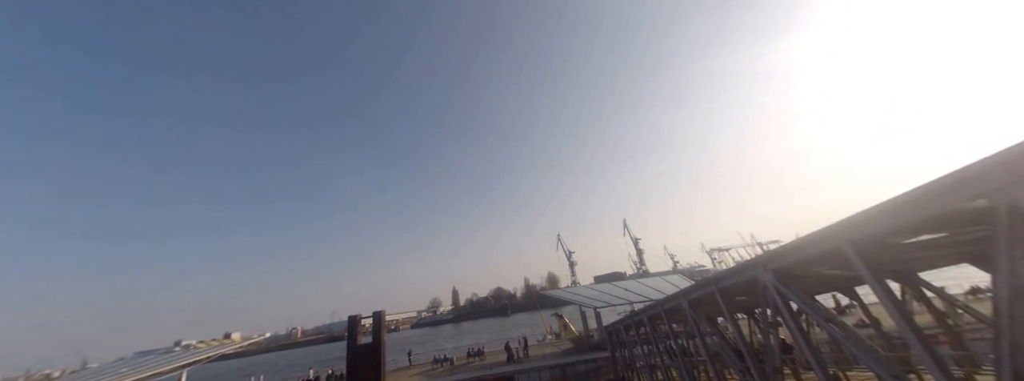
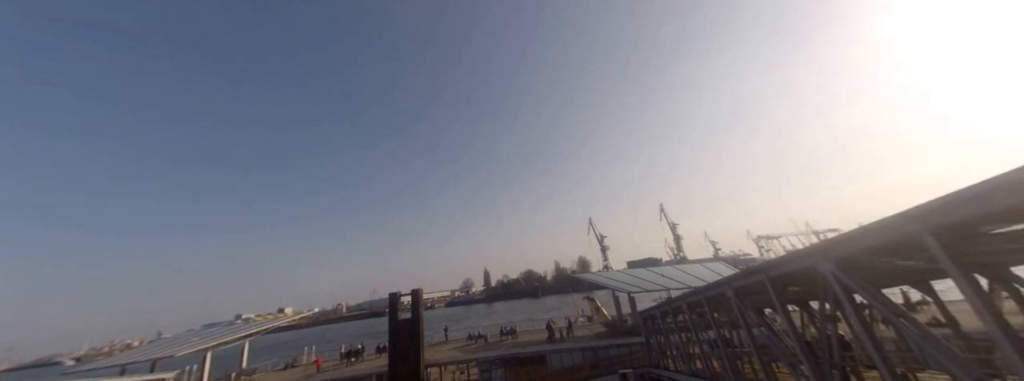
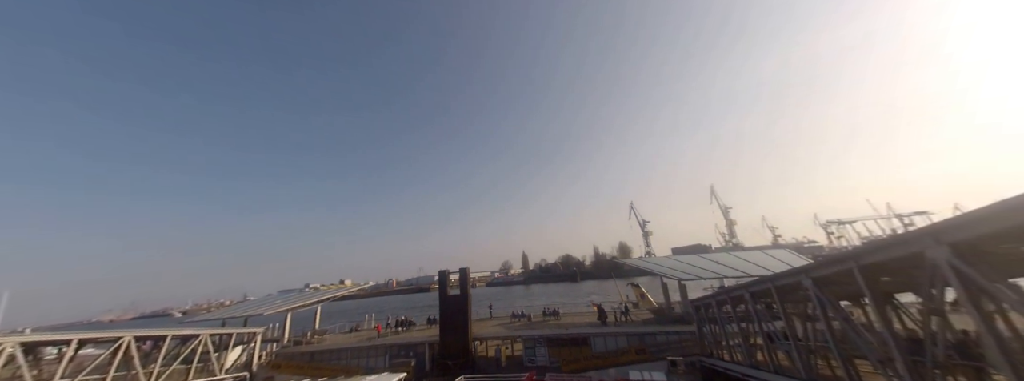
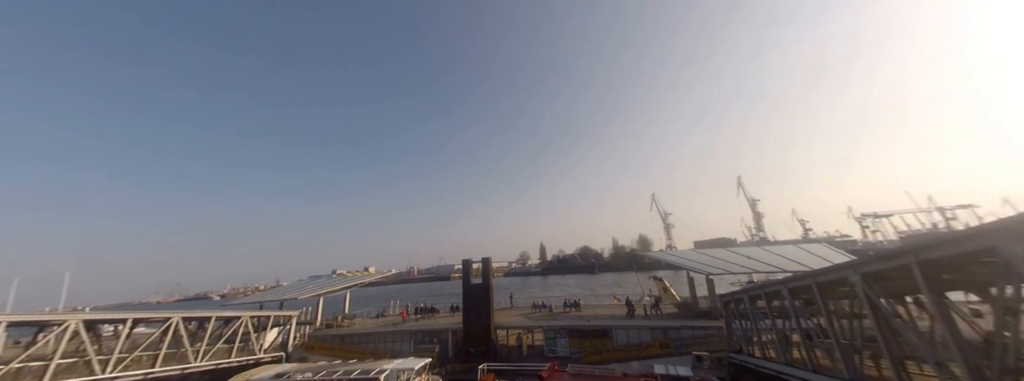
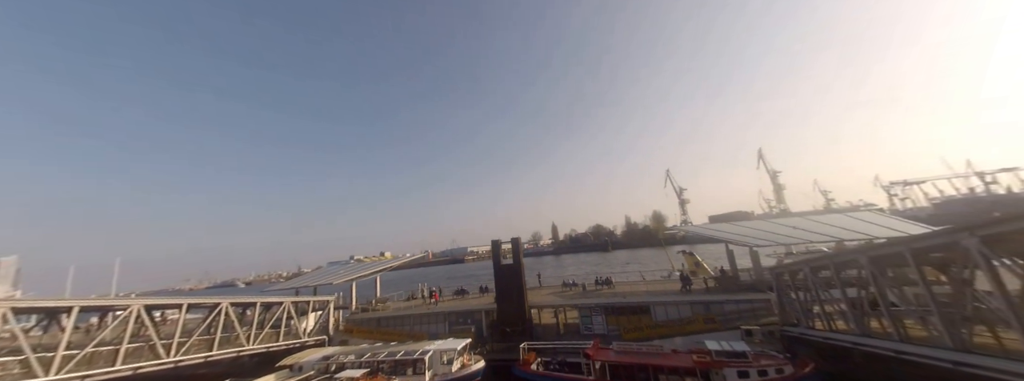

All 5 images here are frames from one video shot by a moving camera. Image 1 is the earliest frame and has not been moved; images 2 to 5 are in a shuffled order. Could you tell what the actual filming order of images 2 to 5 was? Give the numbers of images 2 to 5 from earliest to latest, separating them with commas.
2, 3, 4, 5
